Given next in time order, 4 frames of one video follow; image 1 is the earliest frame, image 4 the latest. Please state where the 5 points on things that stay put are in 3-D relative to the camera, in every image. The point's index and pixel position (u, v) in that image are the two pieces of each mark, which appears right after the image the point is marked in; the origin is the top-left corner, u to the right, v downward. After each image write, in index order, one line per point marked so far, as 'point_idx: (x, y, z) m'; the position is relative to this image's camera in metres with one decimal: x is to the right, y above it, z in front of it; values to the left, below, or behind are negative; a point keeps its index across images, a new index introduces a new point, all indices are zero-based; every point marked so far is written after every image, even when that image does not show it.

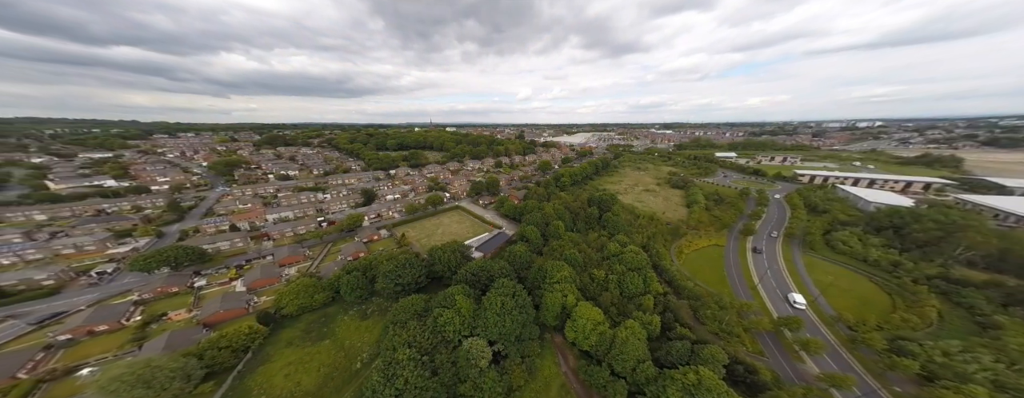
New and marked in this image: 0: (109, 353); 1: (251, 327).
0: (-31.7, -12.3, +17.6) m
1: (-23.0, -11.3, +19.6) m
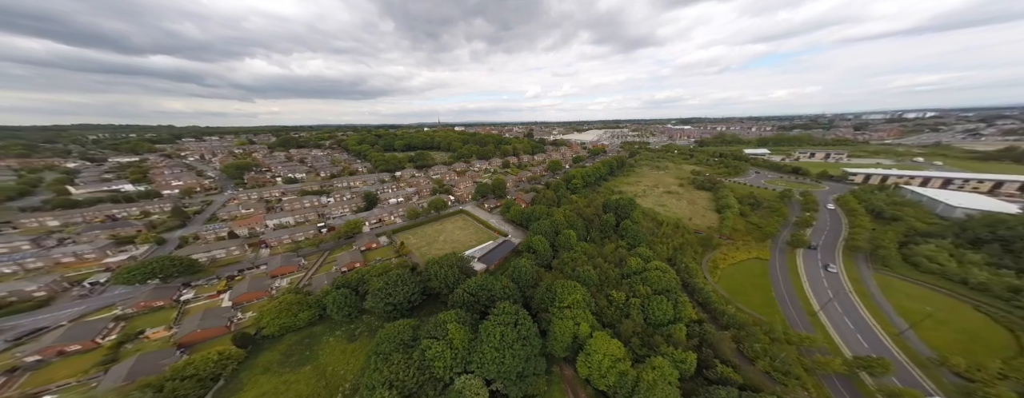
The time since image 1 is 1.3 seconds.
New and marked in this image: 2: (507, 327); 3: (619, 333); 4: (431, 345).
0: (-31.7, -13.2, +16.0) m
1: (-22.9, -12.3, +17.6) m
2: (-0.4, -10.5, +18.5) m
3: (+9.5, -11.7, +19.9) m
4: (-6.2, -11.1, +17.1) m
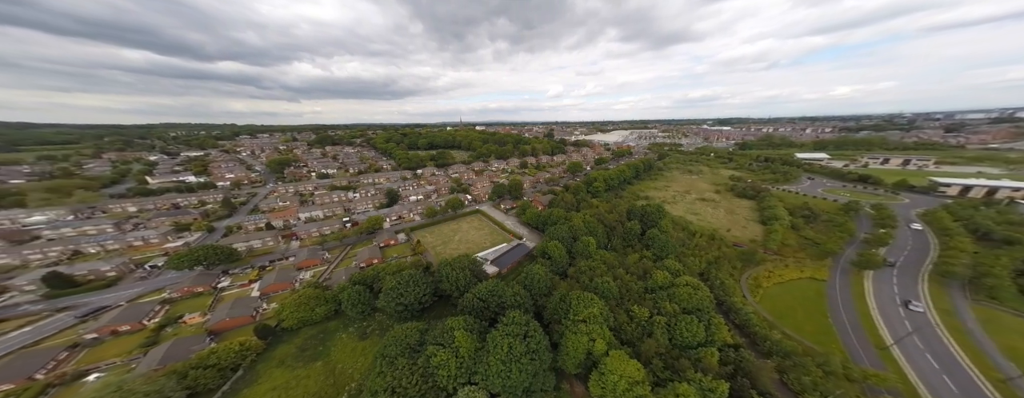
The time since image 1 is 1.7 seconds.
0: (-31.2, -12.5, +17.9) m
1: (-22.2, -11.9, +18.7) m
2: (+0.3, -10.8, +17.4) m
3: (+10.2, -12.4, +17.9) m
4: (-5.6, -11.3, +16.6) m
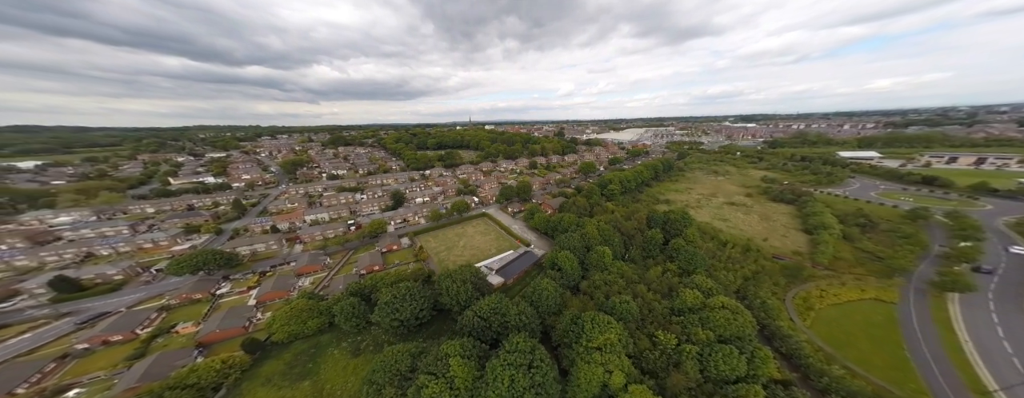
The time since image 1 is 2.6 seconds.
0: (-31.0, -13.0, +17.1) m
1: (-22.0, -12.4, +17.4) m
2: (+0.5, -11.5, +15.1) m
3: (+10.4, -13.1, +15.1) m
4: (-5.5, -11.9, +14.6) m
